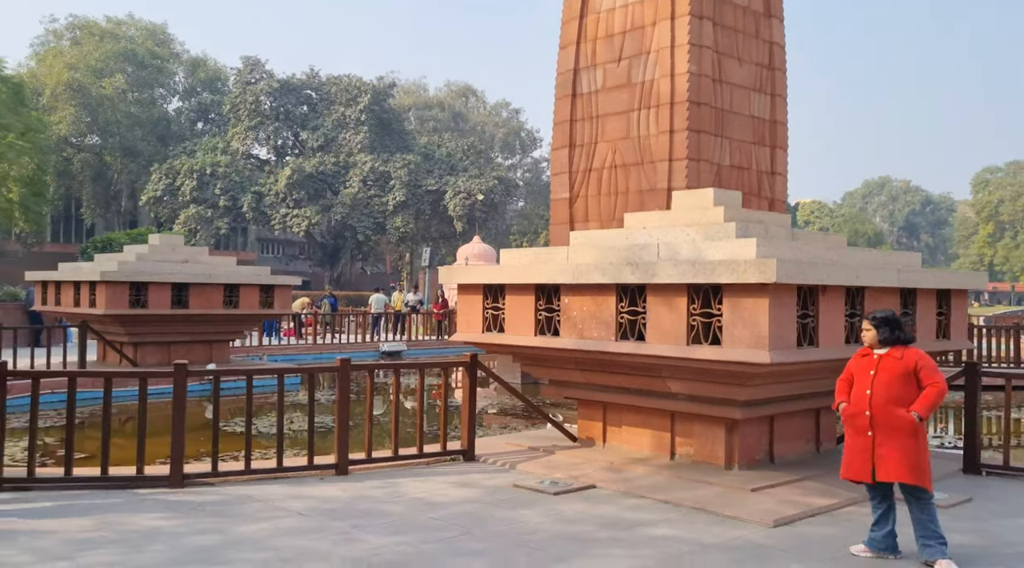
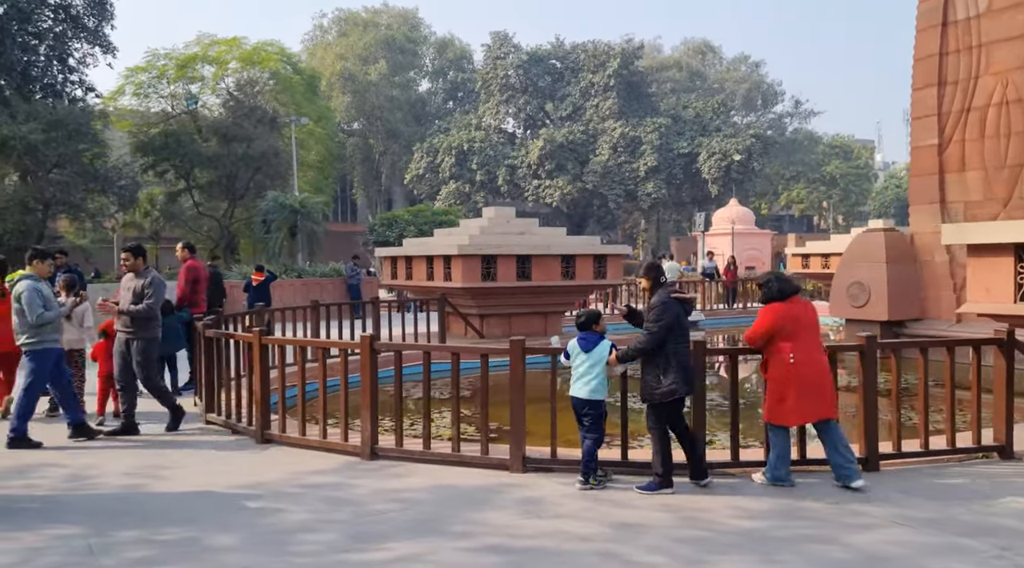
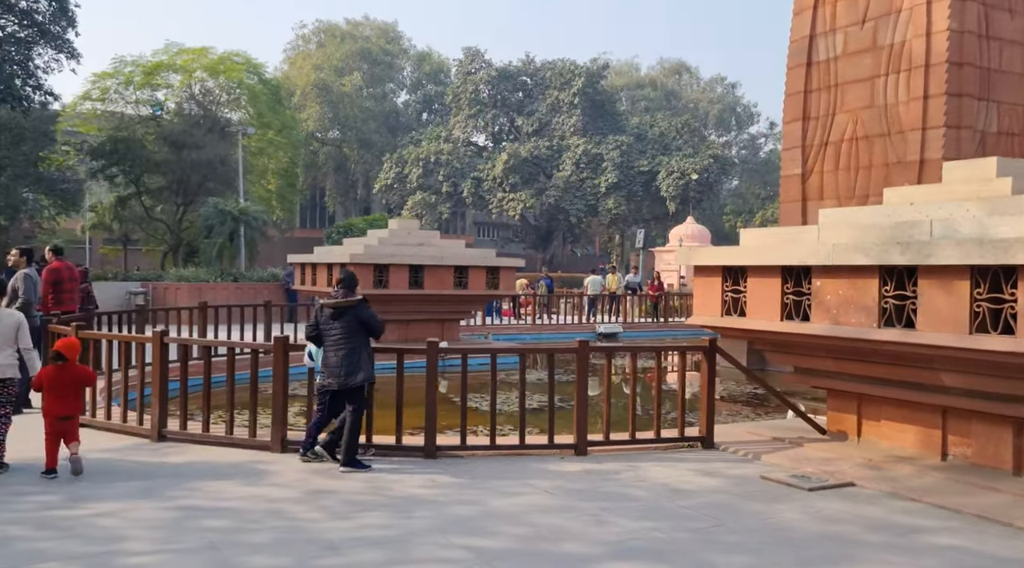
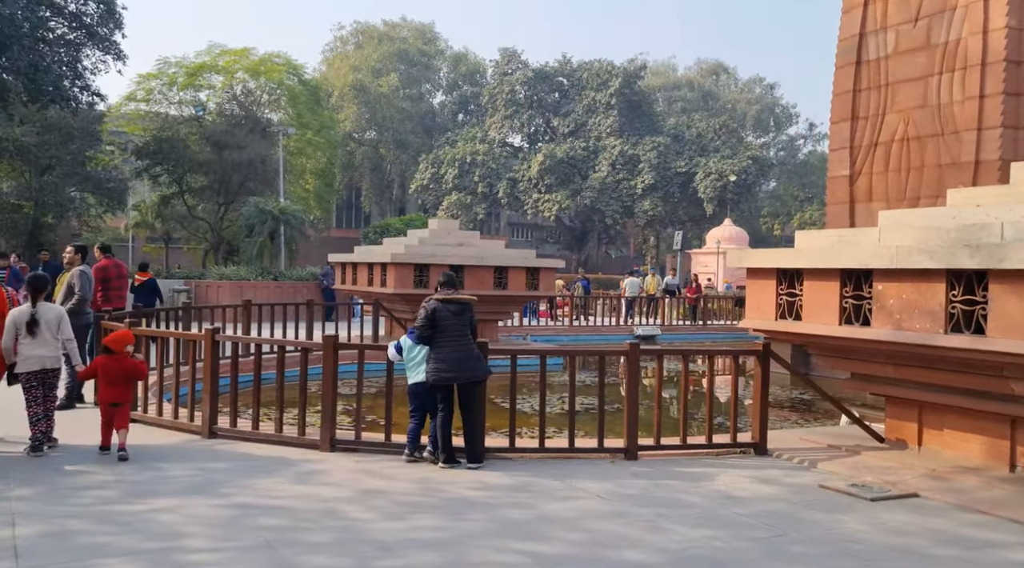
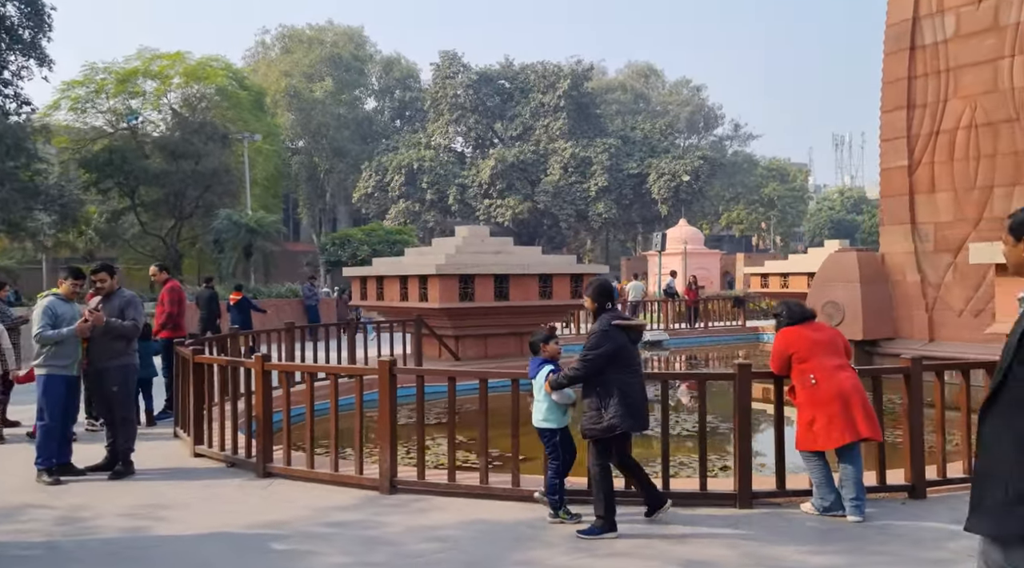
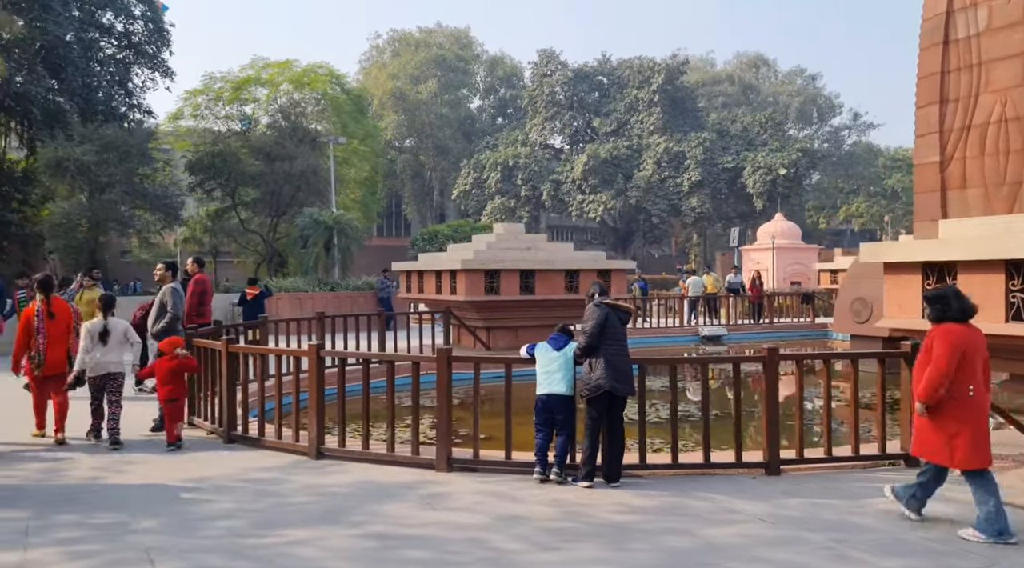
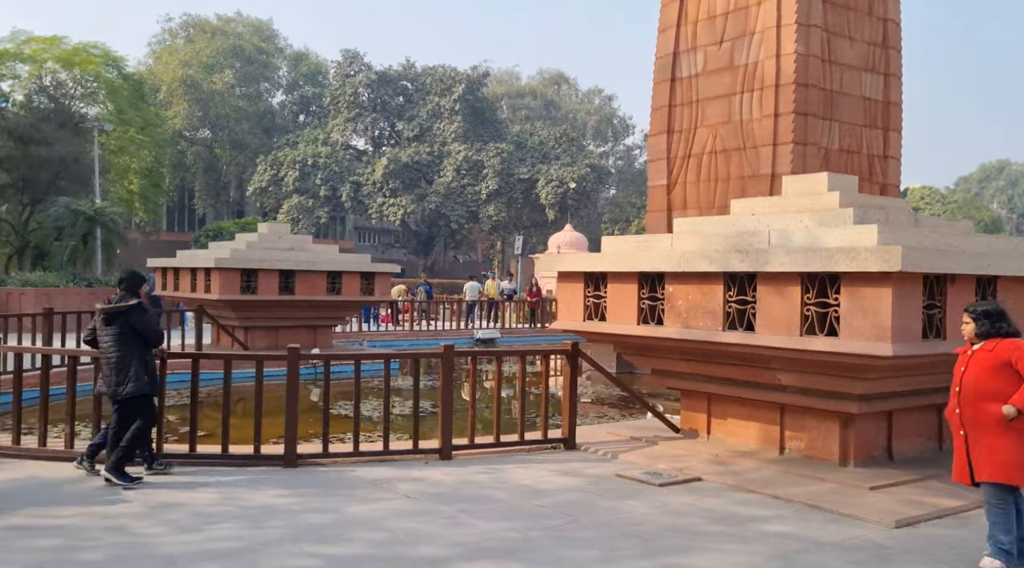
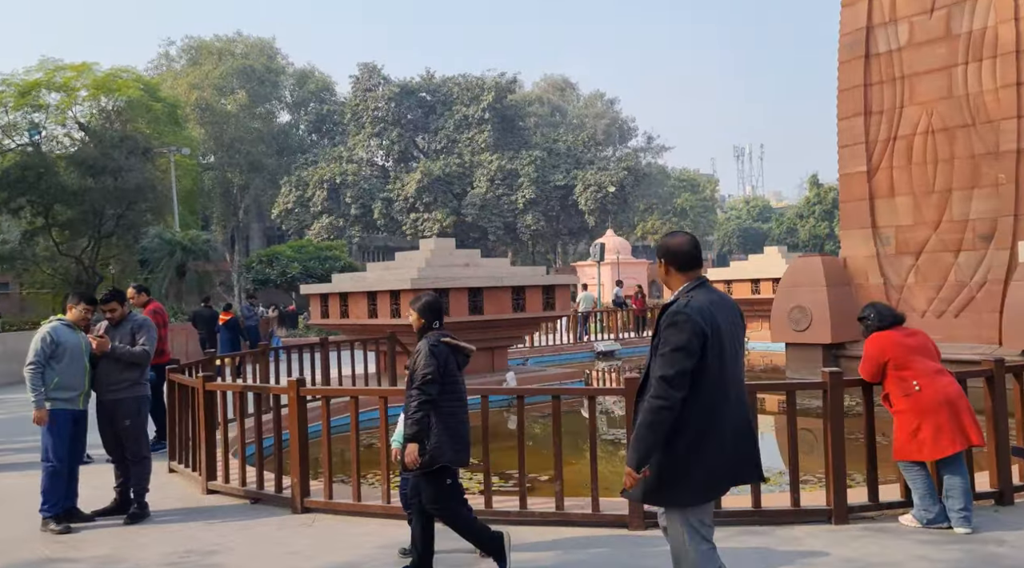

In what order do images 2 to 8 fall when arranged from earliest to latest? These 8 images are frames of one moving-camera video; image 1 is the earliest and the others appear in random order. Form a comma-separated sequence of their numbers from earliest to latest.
7, 3, 4, 6, 2, 5, 8
